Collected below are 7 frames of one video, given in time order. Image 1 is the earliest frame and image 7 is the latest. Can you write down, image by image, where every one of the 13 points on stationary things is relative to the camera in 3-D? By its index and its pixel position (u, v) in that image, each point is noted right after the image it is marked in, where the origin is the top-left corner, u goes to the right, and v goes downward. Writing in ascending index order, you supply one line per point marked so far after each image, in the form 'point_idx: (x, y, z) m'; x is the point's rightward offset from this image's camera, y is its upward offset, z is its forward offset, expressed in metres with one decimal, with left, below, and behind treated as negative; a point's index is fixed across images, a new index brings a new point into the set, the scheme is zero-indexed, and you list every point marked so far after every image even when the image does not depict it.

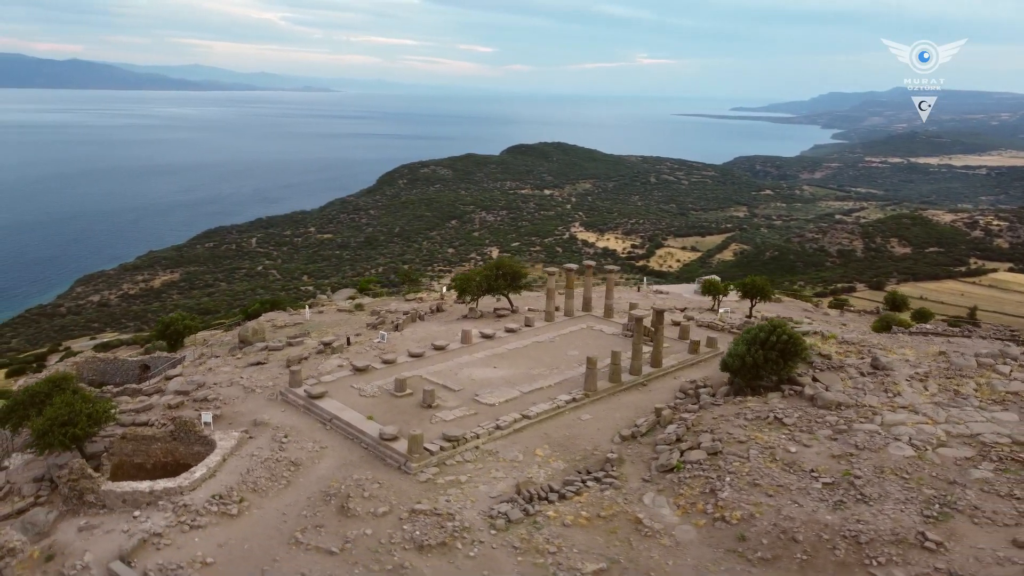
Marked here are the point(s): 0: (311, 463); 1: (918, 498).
0: (-4.0, -3.5, +15.9) m
1: (+6.9, -3.6, +13.7) m
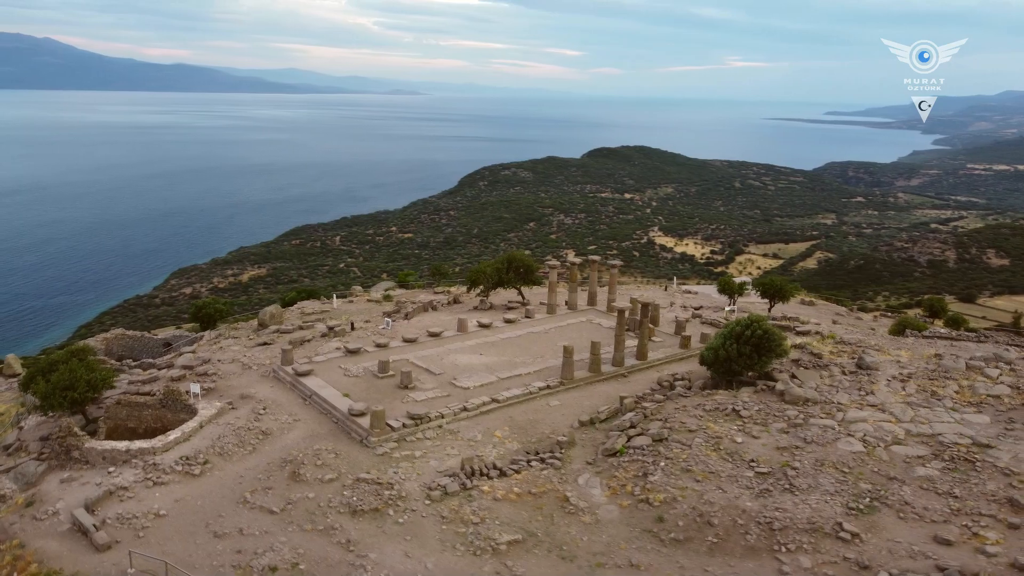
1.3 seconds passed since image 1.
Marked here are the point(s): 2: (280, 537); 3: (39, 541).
0: (-4.9, -3.1, +16.9) m
1: (+5.7, -3.5, +13.6) m
2: (-3.9, -4.1, +13.2) m
3: (-7.9, -4.2, +13.3) m
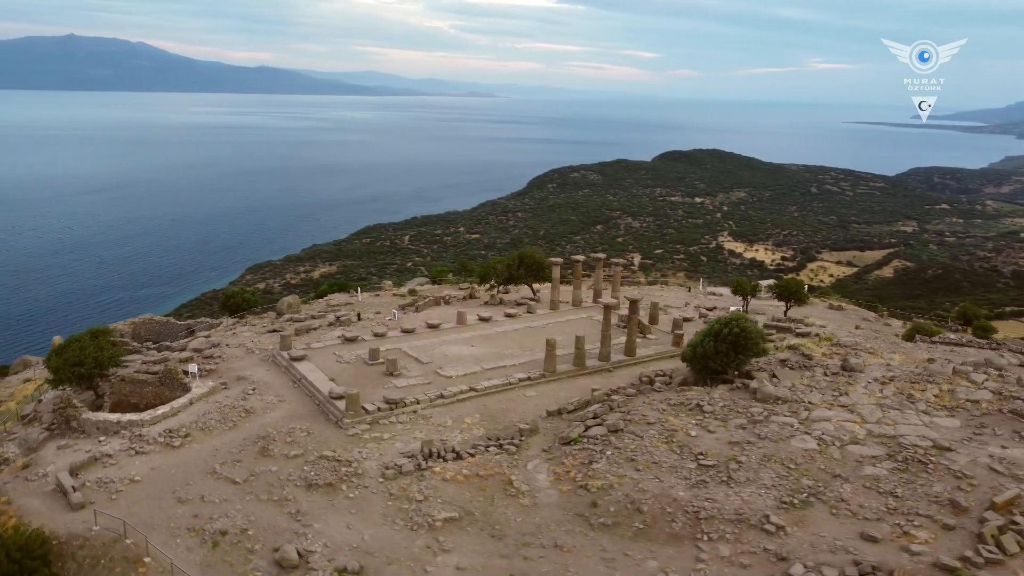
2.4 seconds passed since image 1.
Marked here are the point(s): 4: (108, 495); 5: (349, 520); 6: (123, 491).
0: (-5.6, -2.8, +17.9) m
1: (+4.7, -3.4, +13.7) m
2: (-4.9, -3.8, +14.1) m
3: (-8.9, -3.8, +14.6) m
4: (-7.3, -3.7, +14.4) m
5: (-2.8, -4.0, +13.6) m
6: (-7.1, -3.7, +14.5) m
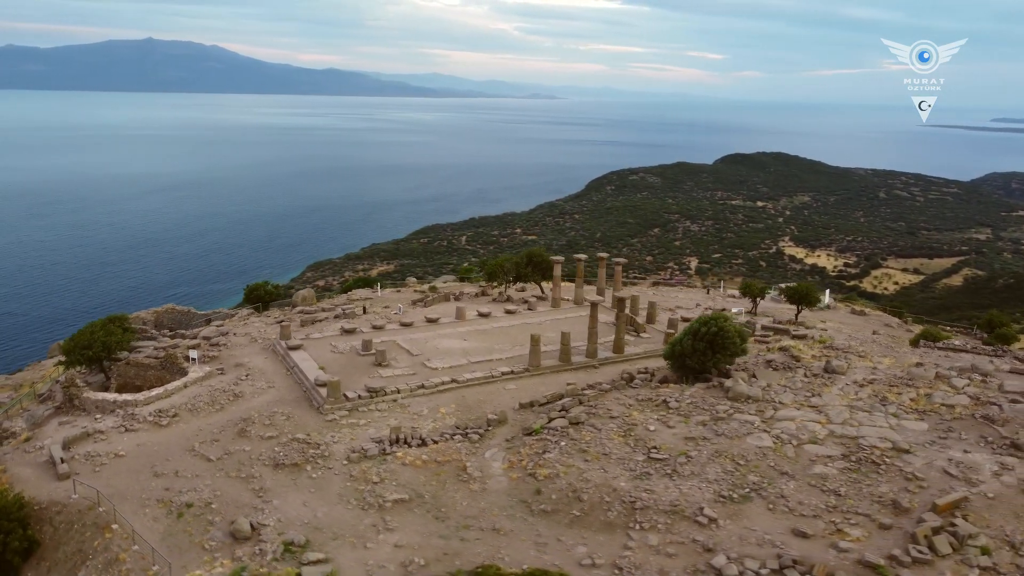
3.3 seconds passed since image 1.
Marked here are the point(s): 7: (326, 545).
0: (-6.2, -2.6, +18.8) m
1: (+3.8, -3.3, +13.9) m
2: (-5.8, -3.6, +15.0) m
3: (-9.7, -3.5, +15.7) m
4: (-8.2, -3.5, +15.5) m
5: (-3.7, -3.8, +14.3) m
6: (-8.0, -3.4, +15.6) m
7: (-3.0, -4.2, +12.9) m
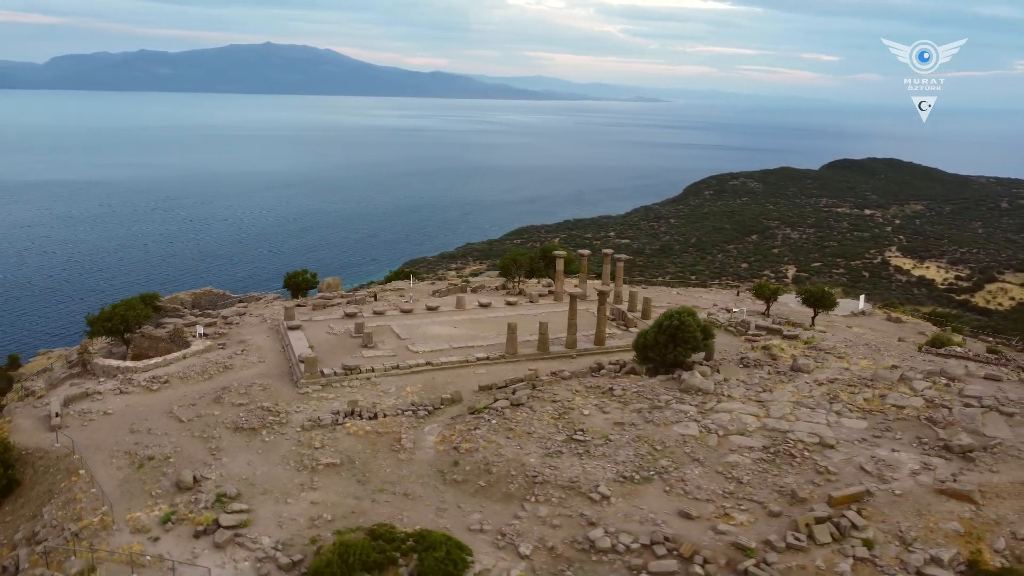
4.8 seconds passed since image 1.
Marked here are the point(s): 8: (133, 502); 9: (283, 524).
0: (-7.0, -2.1, +20.4) m
1: (+2.3, -3.2, +14.3) m
2: (-7.1, -3.1, +16.6) m
3: (-10.9, -2.9, +17.8) m
4: (-9.4, -2.9, +17.4) m
5: (-5.1, -3.3, +15.7) m
6: (-9.2, -2.9, +17.5) m
7: (-4.6, -3.8, +14.2) m
8: (-6.8, -3.8, +14.3) m
9: (-3.8, -3.9, +13.3) m
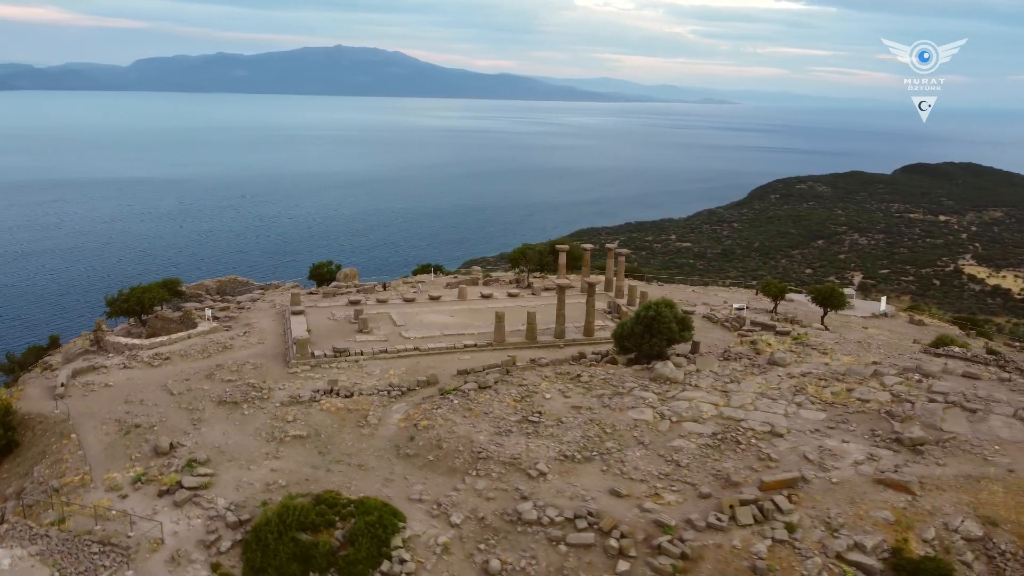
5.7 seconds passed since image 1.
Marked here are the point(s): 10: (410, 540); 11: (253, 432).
0: (-7.4, -1.7, +21.6) m
1: (+1.3, -2.9, +14.8) m
2: (-7.8, -2.7, +17.7) m
3: (-11.6, -2.4, +19.2) m
4: (-10.1, -2.4, +18.7) m
5: (-6.0, -2.9, +16.7) m
6: (-9.8, -2.4, +18.8) m
7: (-5.6, -3.4, +15.2) m
8: (-7.8, -3.4, +15.5) m
9: (-4.8, -3.6, +14.2) m
10: (-1.6, -4.0, +12.6) m
11: (-5.4, -3.0, +16.5) m
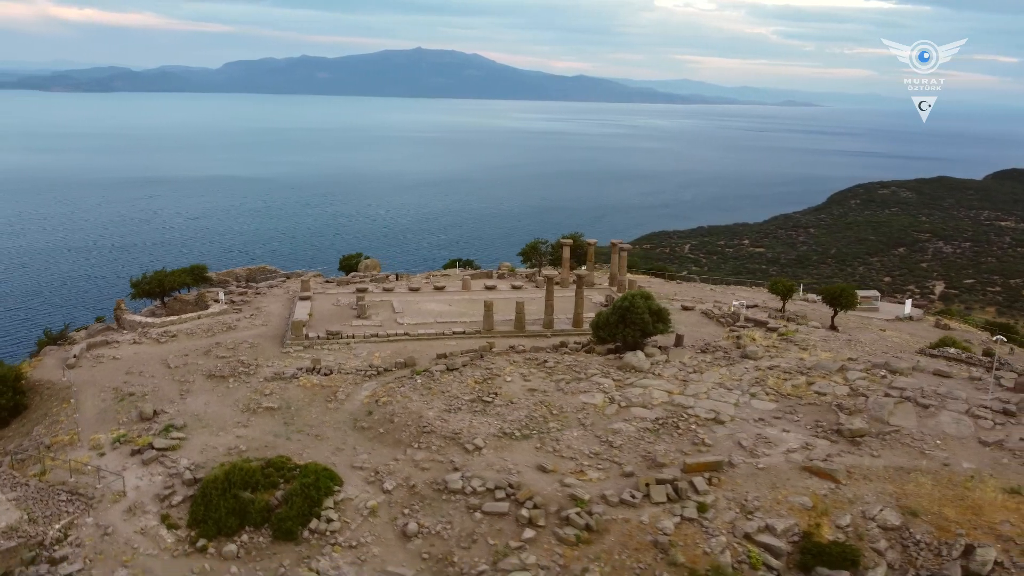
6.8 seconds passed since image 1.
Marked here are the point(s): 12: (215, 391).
0: (-7.8, -1.2, +22.9) m
1: (+0.3, -2.6, +15.4) m
2: (-8.6, -2.2, +19.1) m
3: (-12.2, -1.8, +21.0) m
4: (-10.7, -1.9, +20.3) m
5: (-6.8, -2.5, +17.9) m
6: (-10.5, -1.9, +20.4) m
7: (-6.6, -2.9, +16.4) m
8: (-8.7, -2.9, +16.9) m
9: (-5.9, -3.1, +15.4) m
10: (-2.9, -3.6, +13.5) m
11: (-6.2, -2.6, +17.7) m
12: (-6.9, -2.4, +18.4) m
